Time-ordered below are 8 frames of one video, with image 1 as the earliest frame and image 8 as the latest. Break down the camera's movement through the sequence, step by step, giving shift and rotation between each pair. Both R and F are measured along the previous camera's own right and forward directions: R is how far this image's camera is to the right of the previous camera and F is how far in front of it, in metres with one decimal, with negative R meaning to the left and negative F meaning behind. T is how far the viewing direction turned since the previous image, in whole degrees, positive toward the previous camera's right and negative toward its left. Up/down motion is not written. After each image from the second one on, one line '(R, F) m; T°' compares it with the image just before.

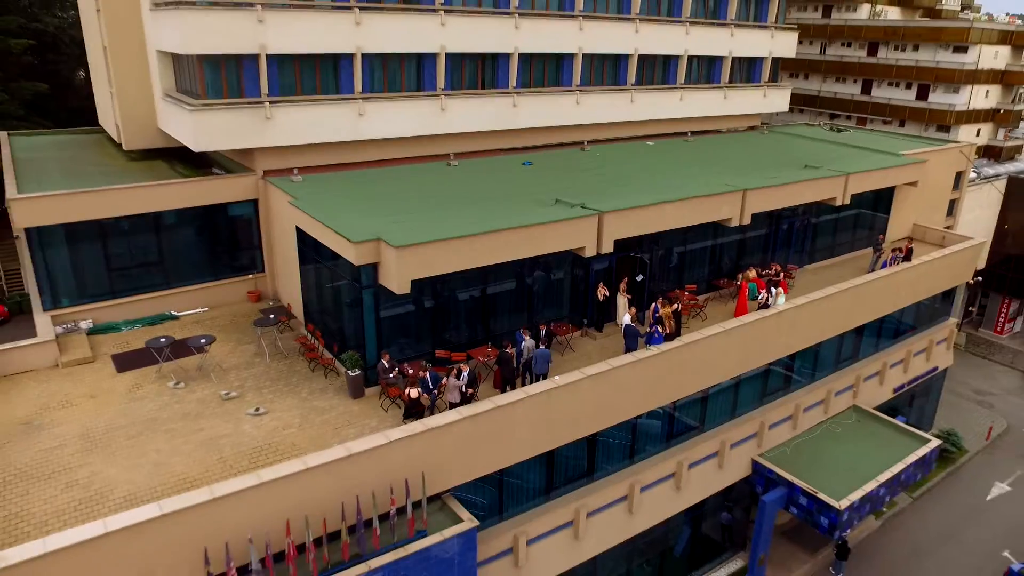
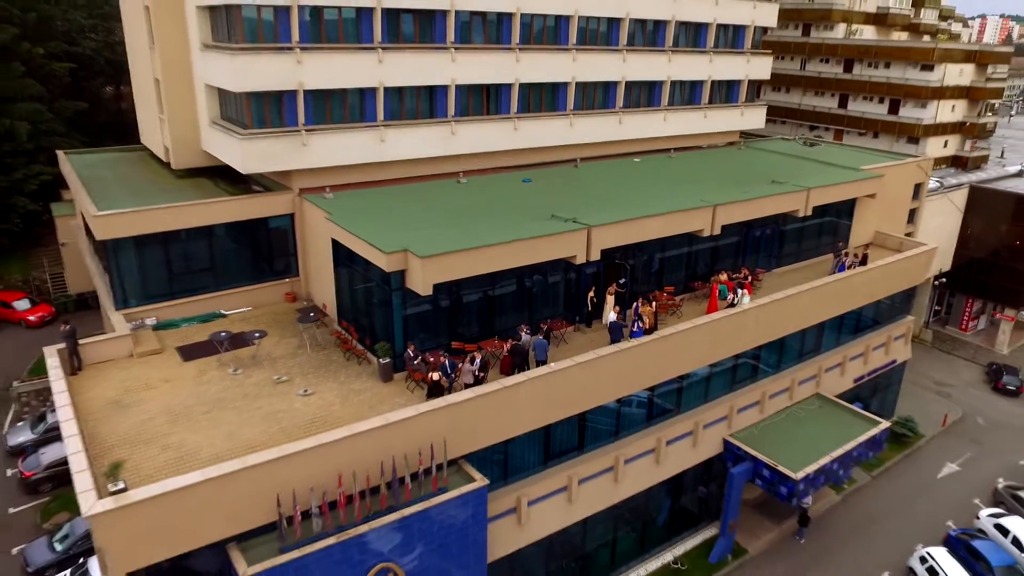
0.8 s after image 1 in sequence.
(-0.1, -3.0) m; 0°
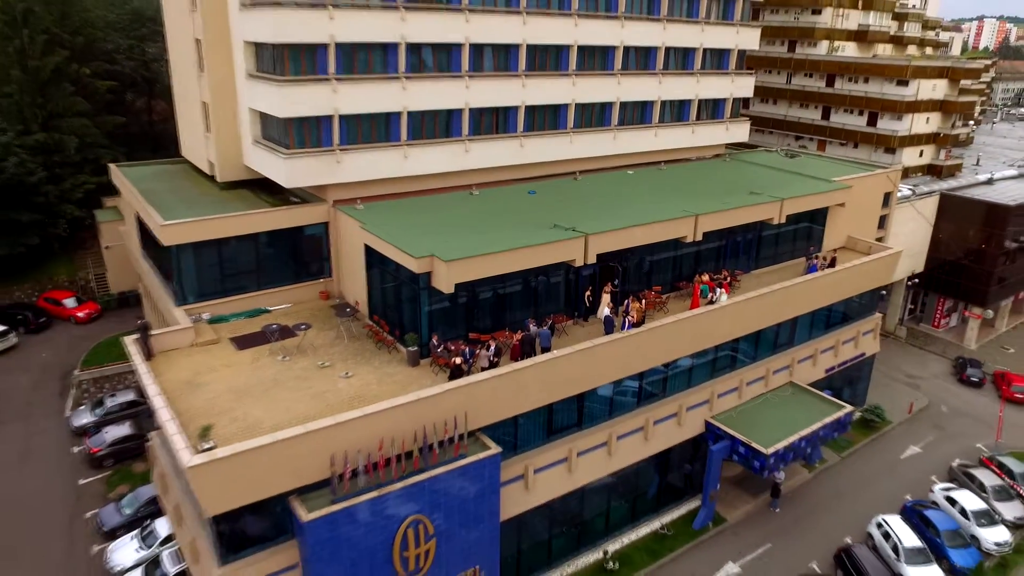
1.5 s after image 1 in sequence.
(-0.2, -3.1) m; 0°
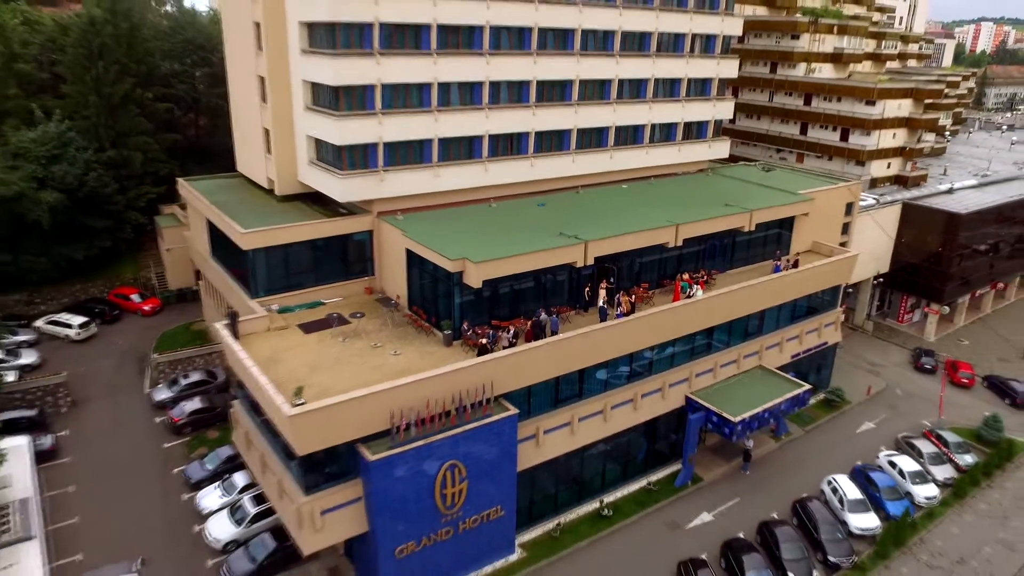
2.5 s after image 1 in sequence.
(-0.3, -5.2) m; 0°
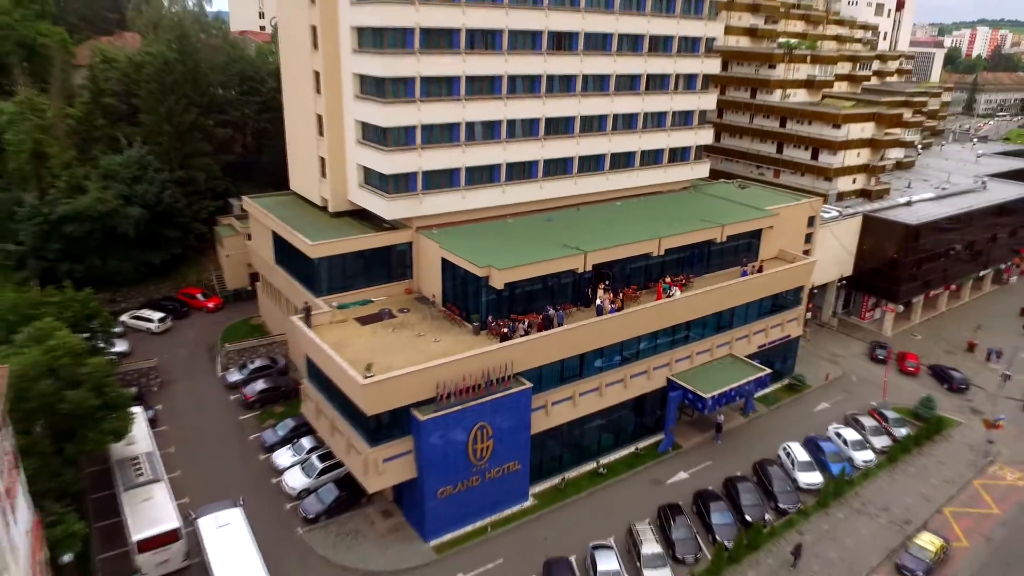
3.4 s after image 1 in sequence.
(-0.5, -6.8) m; 0°
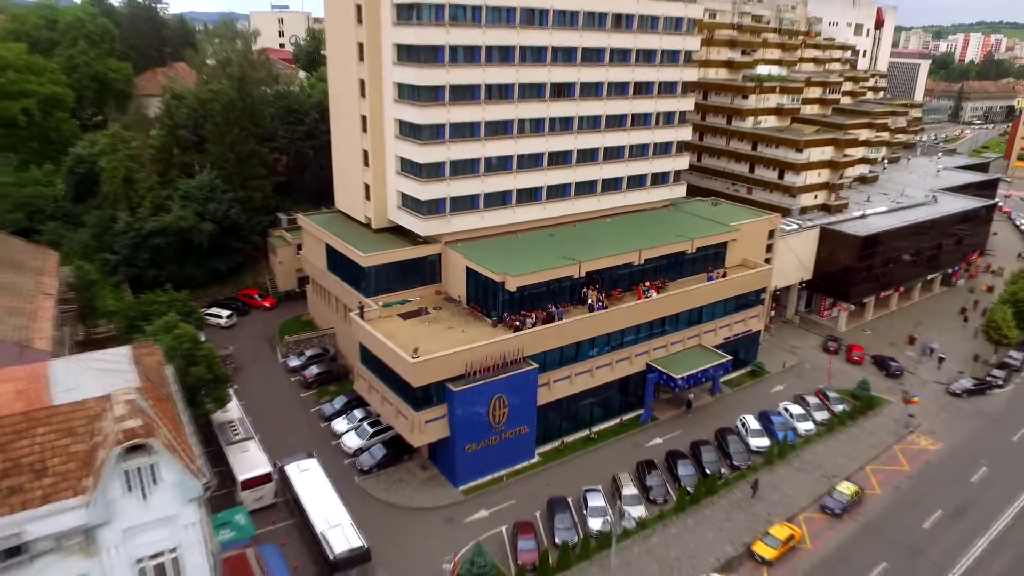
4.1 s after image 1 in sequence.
(-0.4, -8.9) m; 0°
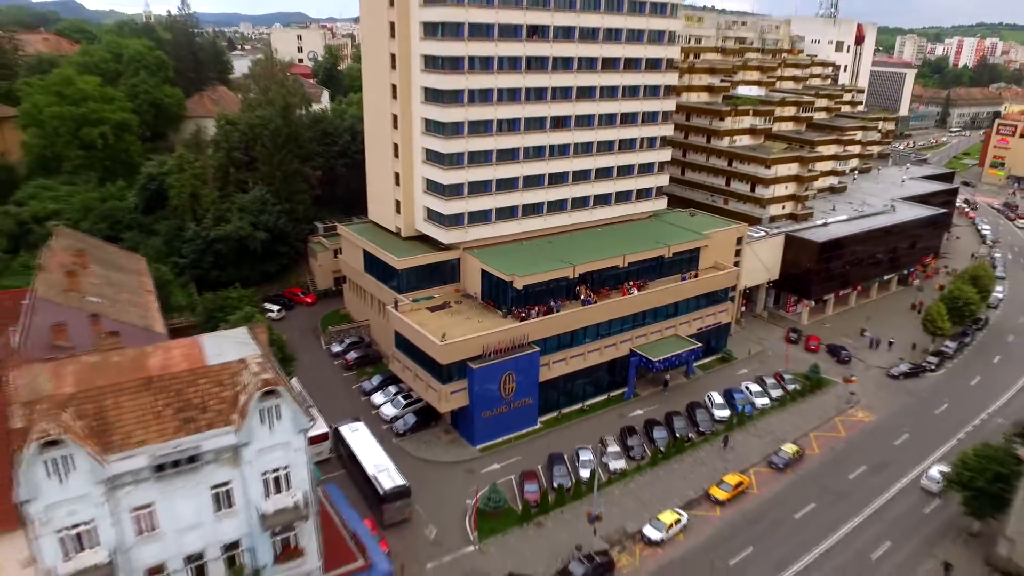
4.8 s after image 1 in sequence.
(-0.2, -9.6) m; 0°
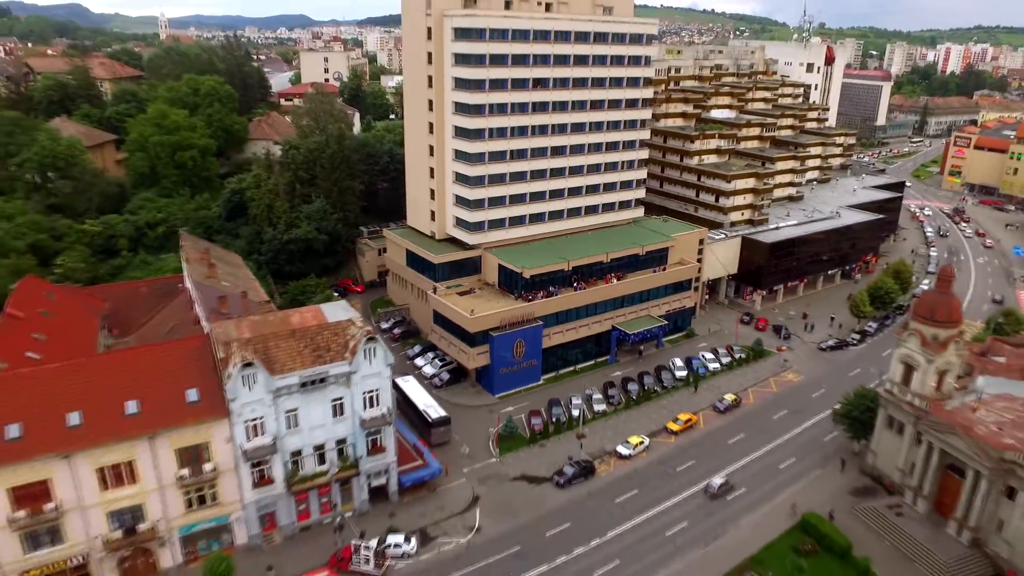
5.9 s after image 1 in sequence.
(-0.5, -16.7) m; 0°
